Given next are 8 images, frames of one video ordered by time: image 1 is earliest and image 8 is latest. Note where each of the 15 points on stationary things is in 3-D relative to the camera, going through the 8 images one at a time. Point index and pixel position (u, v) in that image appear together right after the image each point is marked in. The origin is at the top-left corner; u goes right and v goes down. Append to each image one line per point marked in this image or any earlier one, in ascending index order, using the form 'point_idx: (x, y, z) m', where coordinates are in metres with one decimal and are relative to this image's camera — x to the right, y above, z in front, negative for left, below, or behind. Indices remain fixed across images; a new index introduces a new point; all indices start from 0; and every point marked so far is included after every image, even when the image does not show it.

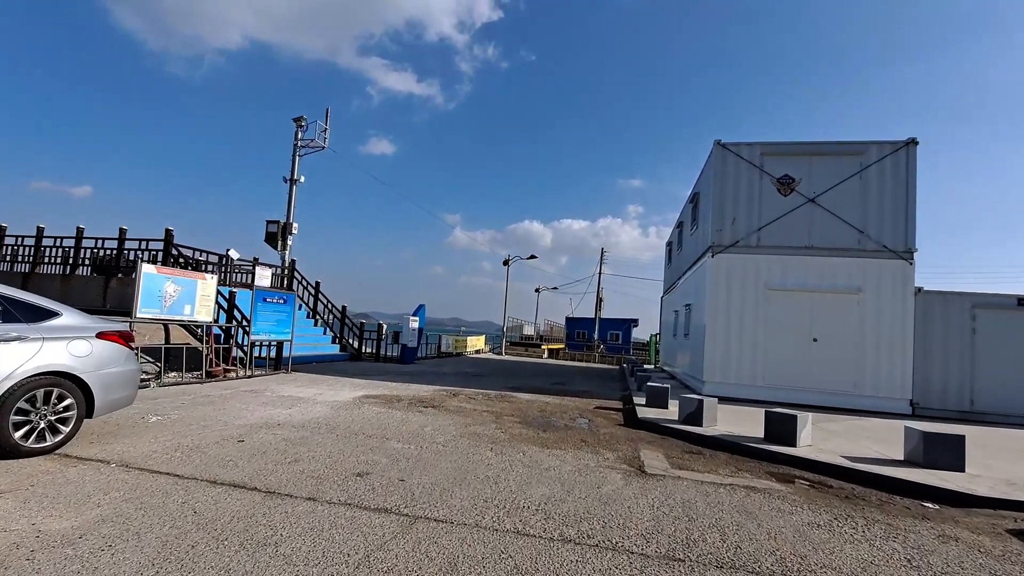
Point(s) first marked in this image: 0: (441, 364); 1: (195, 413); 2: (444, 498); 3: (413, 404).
0: (-2.6, -2.8, +18.2) m
1: (-4.4, -1.7, +6.9) m
2: (-0.6, -1.8, +4.2) m
3: (-1.8, -2.1, +9.1) m
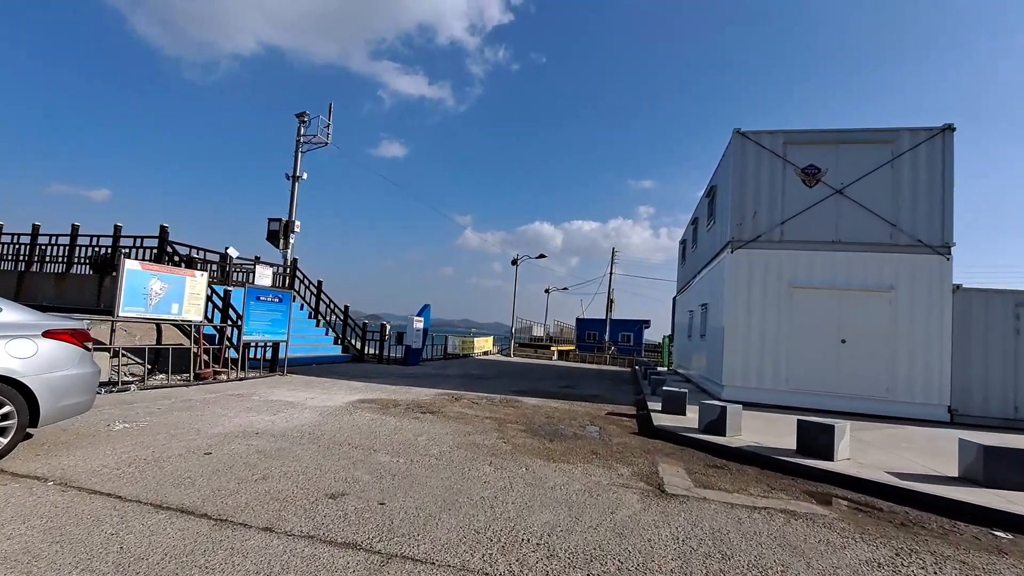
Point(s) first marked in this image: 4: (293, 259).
0: (-2.3, -2.7, +17.6) m
1: (-4.4, -1.7, +6.3) m
2: (-0.6, -1.7, +3.5) m
3: (-1.7, -2.0, +8.4) m
4: (-8.1, +1.1, +18.5) m
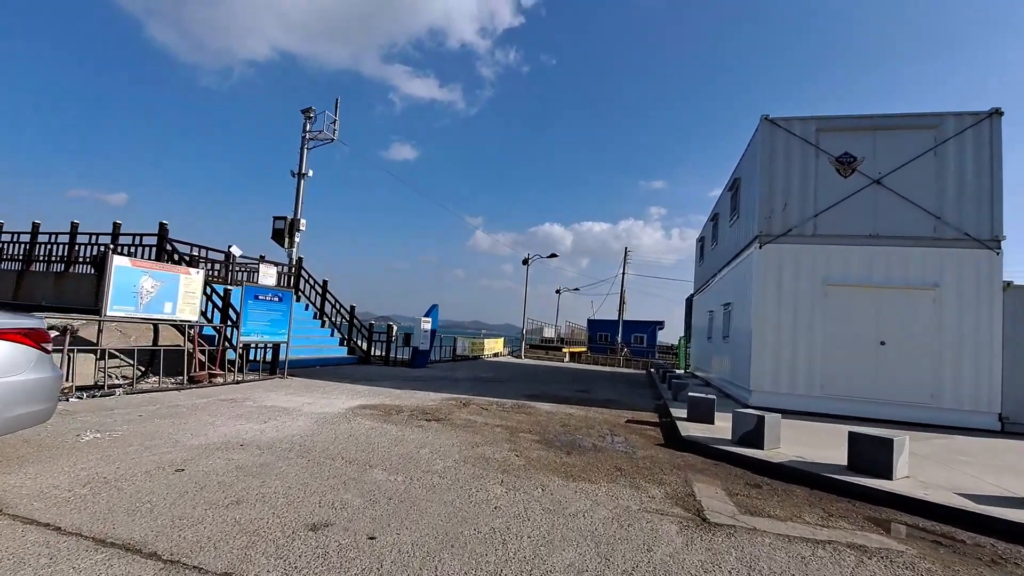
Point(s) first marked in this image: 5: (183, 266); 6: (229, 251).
0: (-1.9, -2.7, +17.0) m
1: (-4.2, -1.6, +5.7) m
2: (-0.5, -1.6, +2.9) m
3: (-1.5, -2.0, +7.8) m
4: (-7.7, +1.1, +18.0) m
5: (-6.4, +0.4, +9.6) m
6: (-9.0, +1.2, +15.8) m
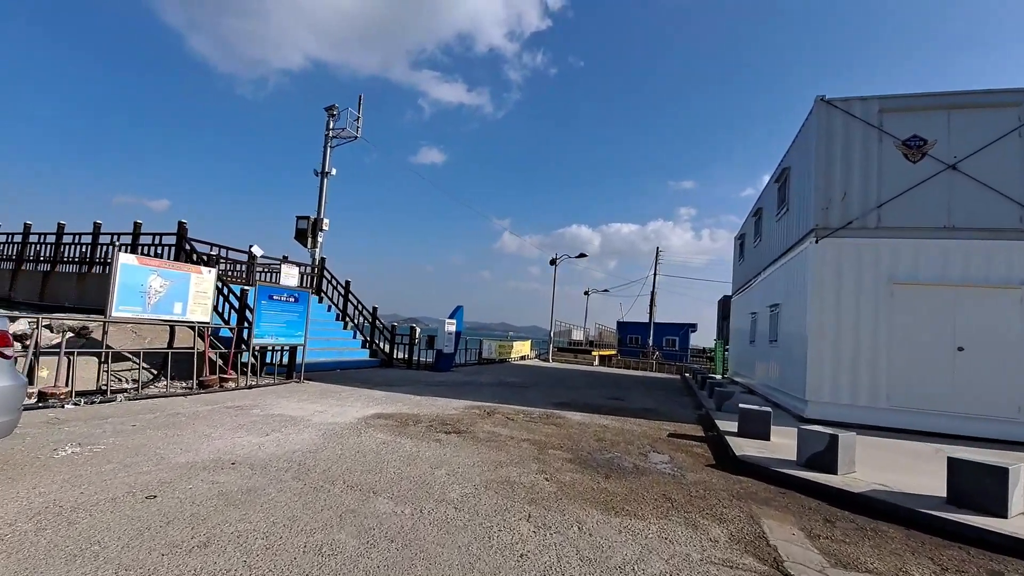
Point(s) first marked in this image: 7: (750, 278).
0: (-1.0, -2.7, +16.3) m
1: (-3.9, -1.6, +5.2) m
2: (-0.4, -1.6, +2.1) m
3: (-1.1, -2.0, +7.1) m
4: (-6.8, +1.1, +17.6) m
5: (-5.9, +0.4, +9.2) m
6: (-8.1, +1.2, +15.5) m
7: (+8.4, +0.3, +17.4) m
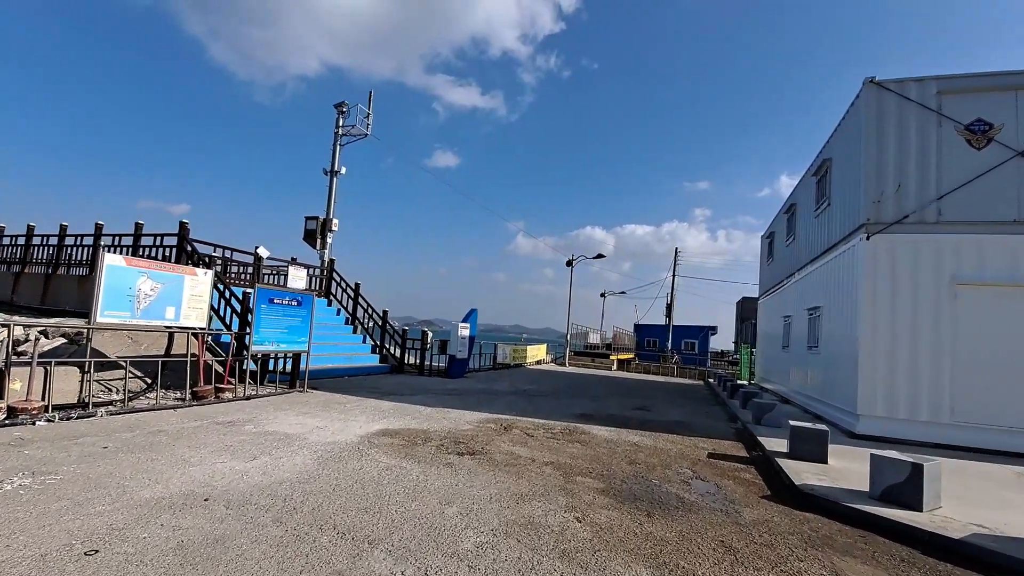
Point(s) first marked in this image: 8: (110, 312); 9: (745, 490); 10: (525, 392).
0: (-0.5, -2.8, +15.5) m
1: (-3.7, -1.6, +4.5) m
2: (-0.2, -1.6, +1.3) m
3: (-0.9, -2.0, +6.3) m
4: (-6.2, +1.0, +17.0) m
5: (-5.6, +0.4, +8.5) m
6: (-7.7, +1.1, +14.9) m
7: (+8.9, +0.3, +16.4) m
8: (-6.0, -0.4, +7.5) m
9: (+2.5, -2.2, +5.4) m
10: (+0.3, -2.7, +12.7) m
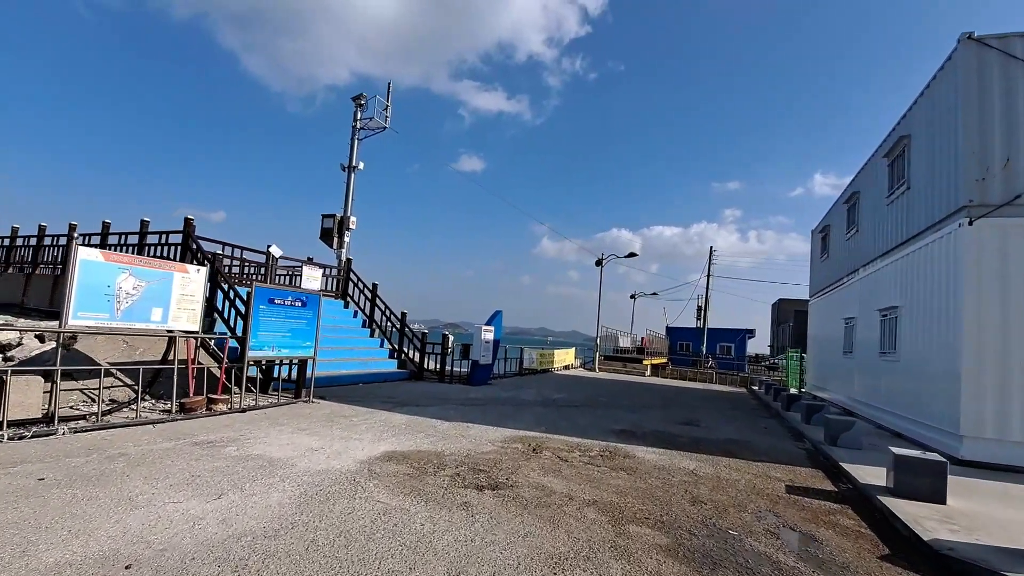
0: (+0.3, -2.8, +14.3) m
1: (-3.5, -1.6, +3.5) m
2: (-0.2, -1.5, +0.1) m
3: (-0.5, -1.9, +5.1) m
4: (-5.4, +0.9, +16.1) m
5: (-5.1, +0.4, +7.6) m
6: (-6.9, +1.1, +14.1) m
7: (+9.7, +0.3, +14.7) m
8: (-5.6, -0.3, +6.6) m
9: (+2.8, -2.1, +4.1) m
10: (+1.0, -2.6, +11.4) m
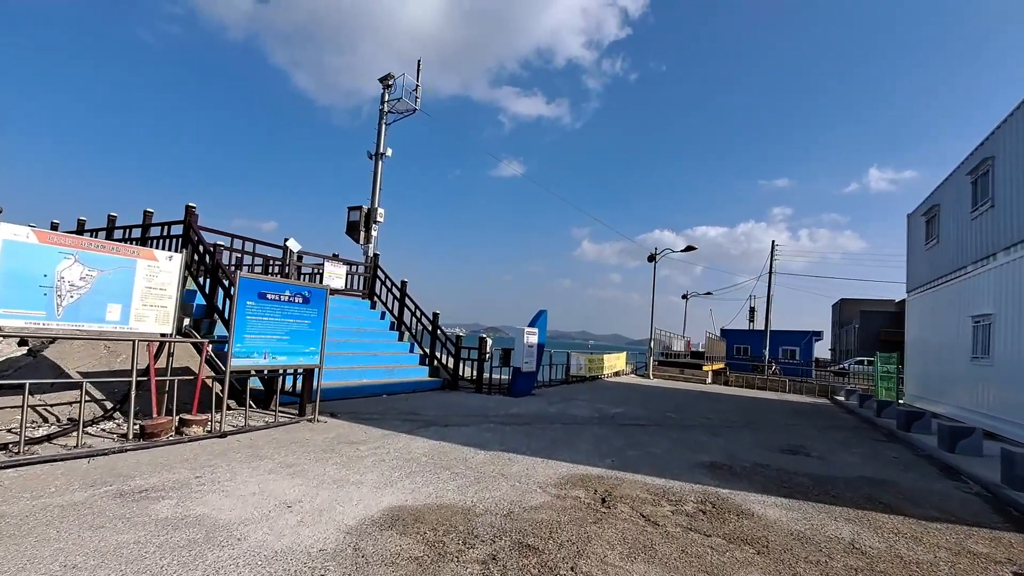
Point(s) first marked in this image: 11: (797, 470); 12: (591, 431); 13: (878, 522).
0: (+1.5, -2.7, +12.2) m
1: (-3.2, -1.4, +1.8) m
2: (-0.1, -1.3, -1.8) m
3: (-0.1, -1.8, +3.2) m
4: (-4.0, +1.0, +14.6) m
5: (-4.5, +0.5, +6.1) m
6: (-5.7, +1.1, +12.7) m
7: (+10.9, +0.6, +12.0) m
8: (-5.1, -0.2, +5.1) m
9: (+3.2, -1.9, +1.9) m
10: (+1.9, -2.5, +9.3) m
11: (+3.8, -2.4, +6.6) m
12: (+1.3, -2.4, +8.0) m
13: (+3.4, -2.2, +4.6) m
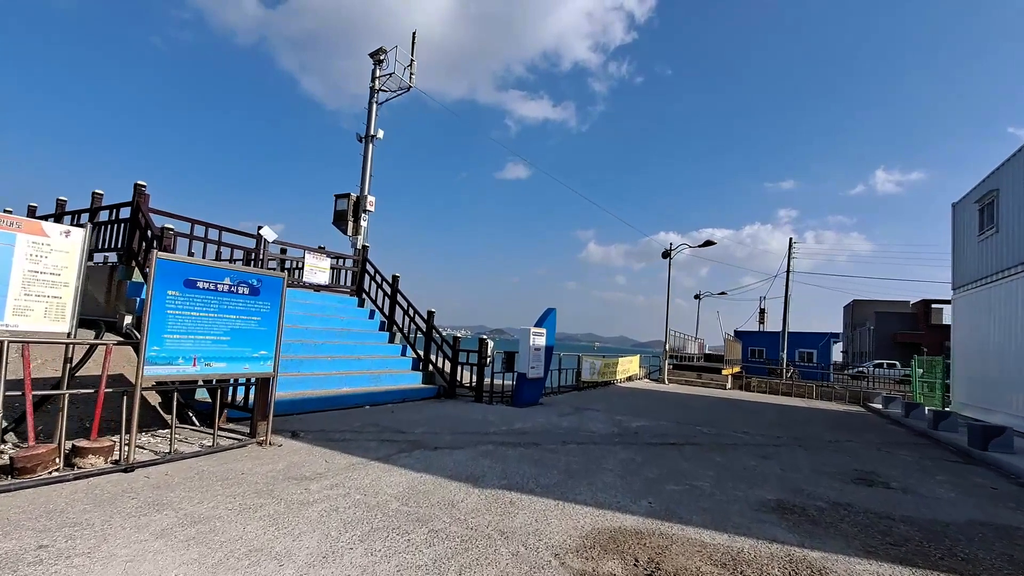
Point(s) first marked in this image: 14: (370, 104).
0: (+1.6, -2.6, +10.7) m
1: (-3.2, -1.3, +0.3) m
2: (-0.2, -1.1, -3.3) m
3: (-0.1, -1.6, +1.7) m
4: (-3.9, +1.1, +13.1) m
5: (-4.5, +0.6, +4.6) m
6: (-5.6, +1.2, +11.2) m
7: (+11.0, +0.7, +10.3) m
8: (-5.1, -0.1, +3.6) m
9: (+3.1, -1.7, +0.3) m
10: (+2.0, -2.4, +7.8) m
11: (+3.8, -2.3, +5.0) m
12: (+1.4, -2.2, +6.5) m
13: (+3.4, -2.0, +3.1) m
14: (-4.2, +5.4, +14.5) m
